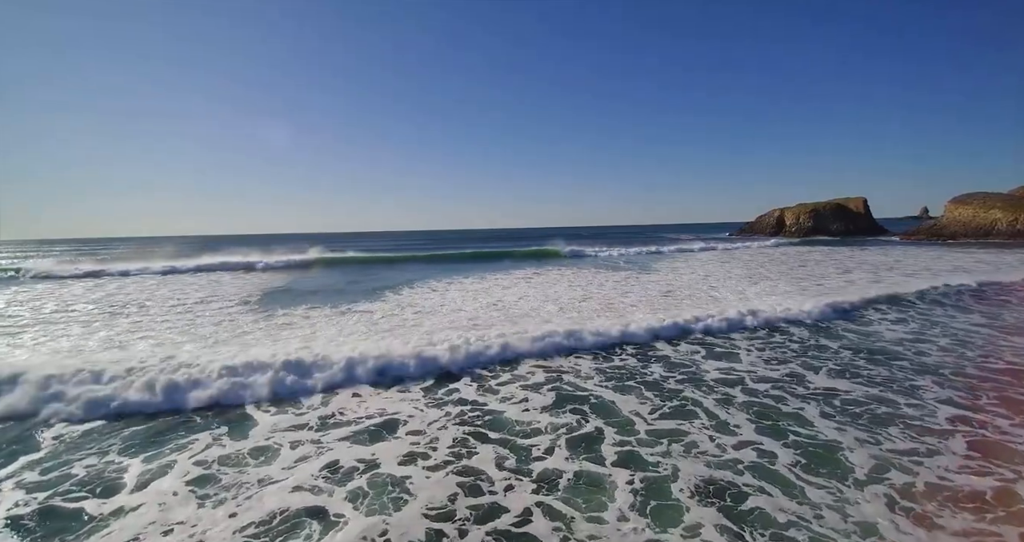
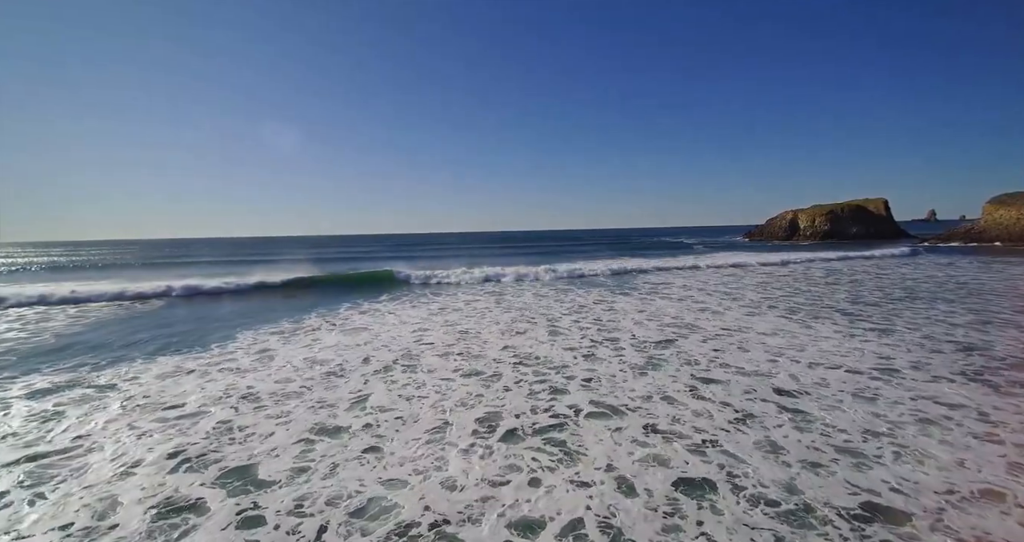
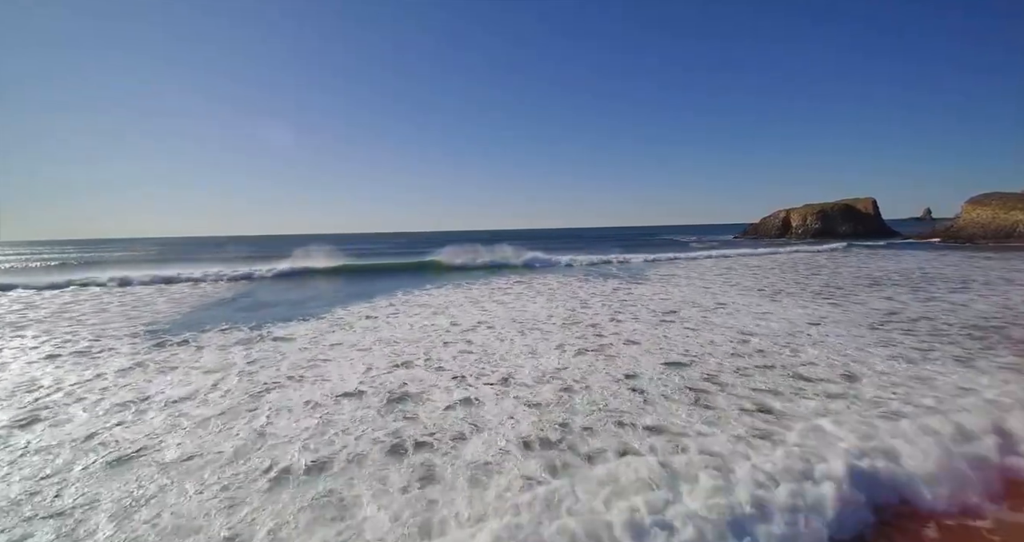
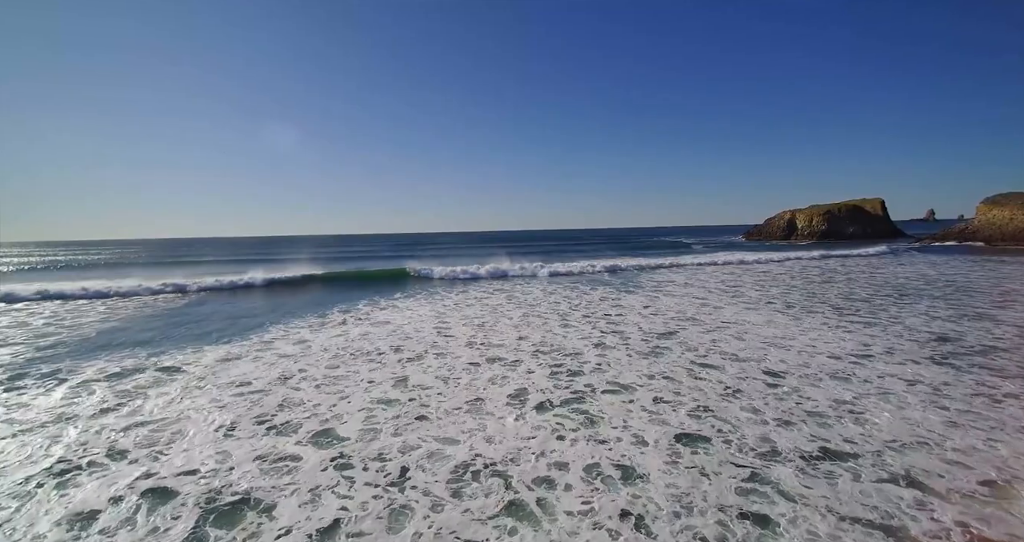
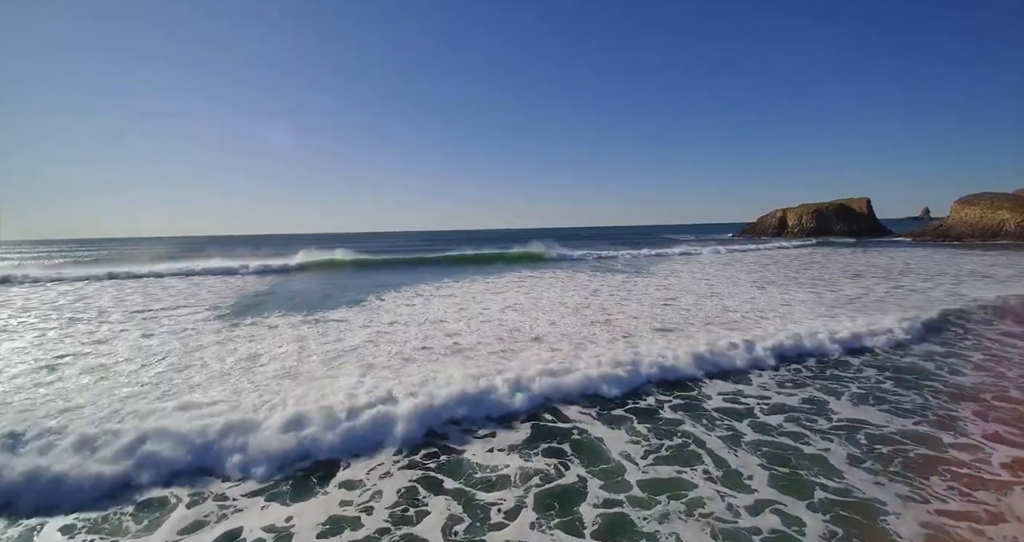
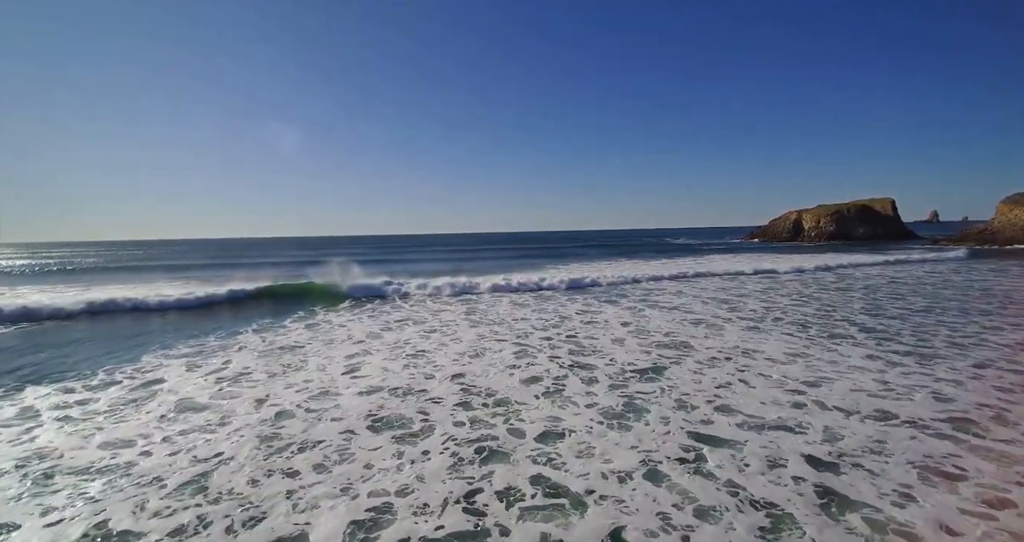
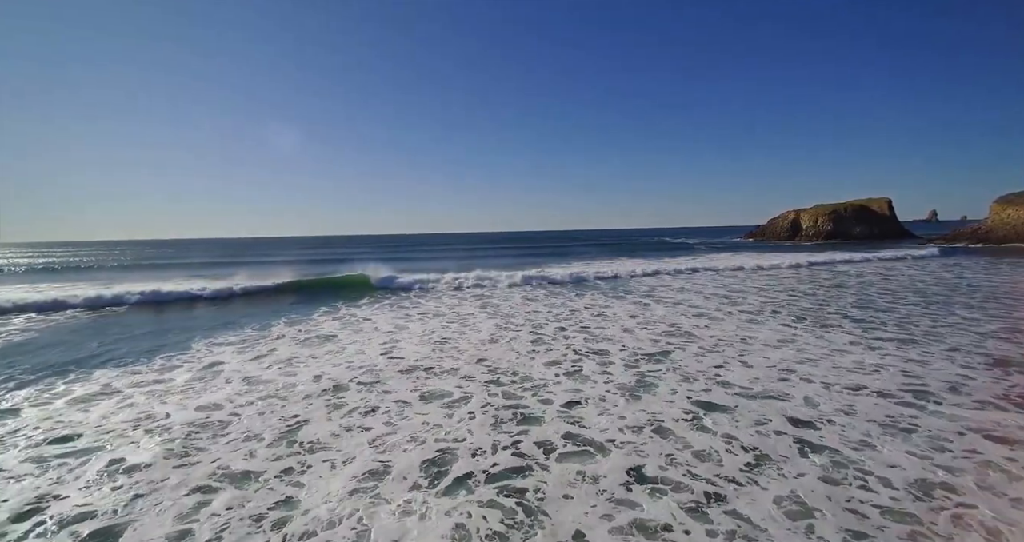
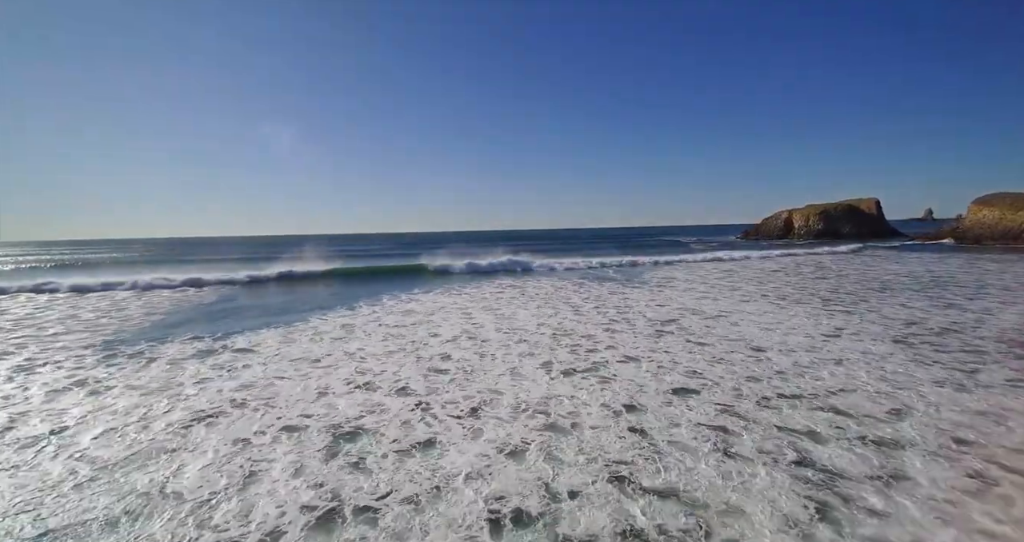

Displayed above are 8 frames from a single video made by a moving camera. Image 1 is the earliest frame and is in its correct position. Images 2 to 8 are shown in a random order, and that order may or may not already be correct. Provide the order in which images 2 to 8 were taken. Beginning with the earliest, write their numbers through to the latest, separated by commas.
5, 3, 8, 4, 2, 7, 6
